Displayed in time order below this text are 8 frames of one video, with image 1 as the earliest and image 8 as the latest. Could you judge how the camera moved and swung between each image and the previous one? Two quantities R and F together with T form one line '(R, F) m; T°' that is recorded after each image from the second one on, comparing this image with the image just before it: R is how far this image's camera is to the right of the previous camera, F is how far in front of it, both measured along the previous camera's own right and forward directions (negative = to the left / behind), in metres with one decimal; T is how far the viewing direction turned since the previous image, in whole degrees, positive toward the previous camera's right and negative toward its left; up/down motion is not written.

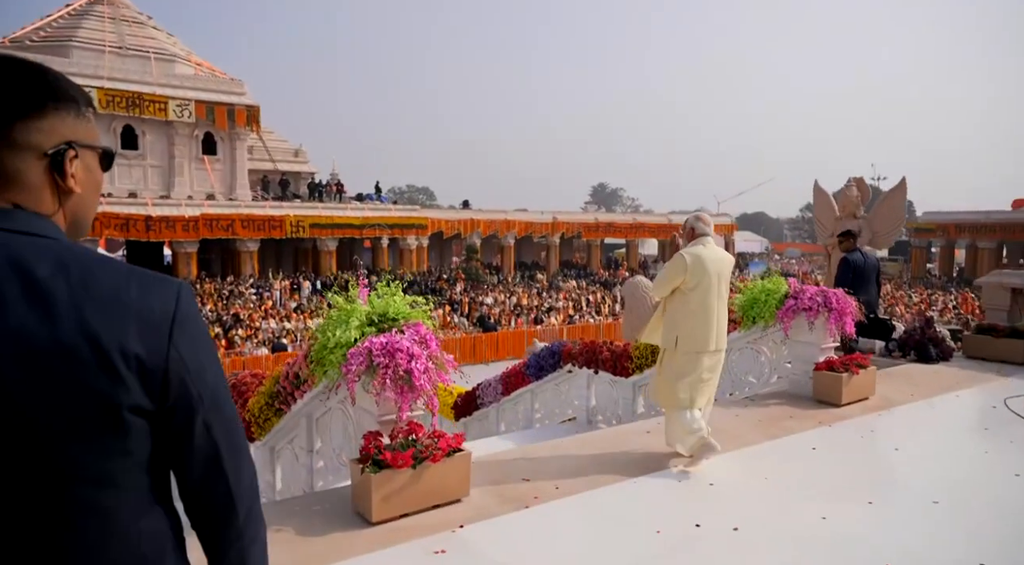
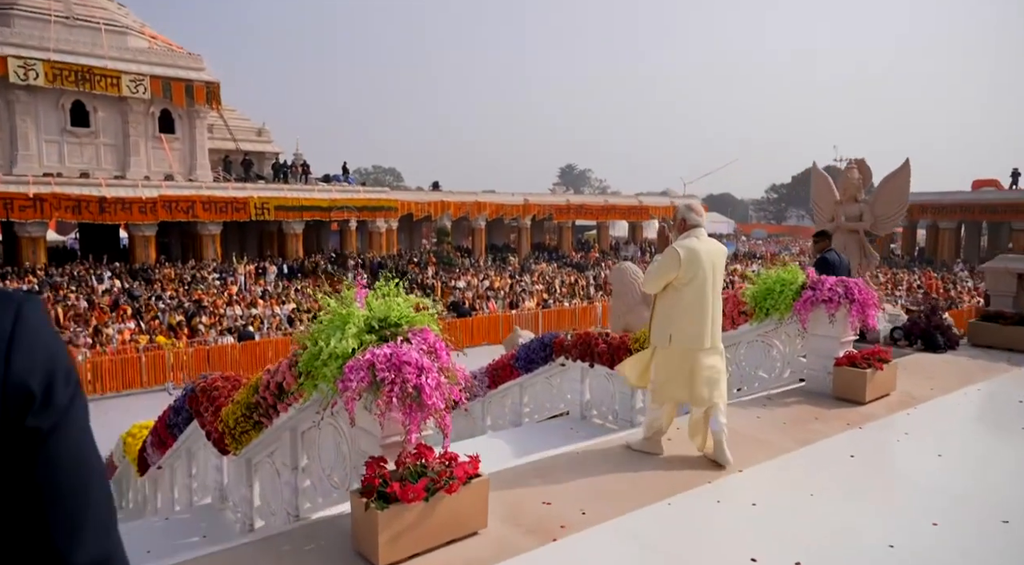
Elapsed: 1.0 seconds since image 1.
(-0.3, +0.6) m; +3°
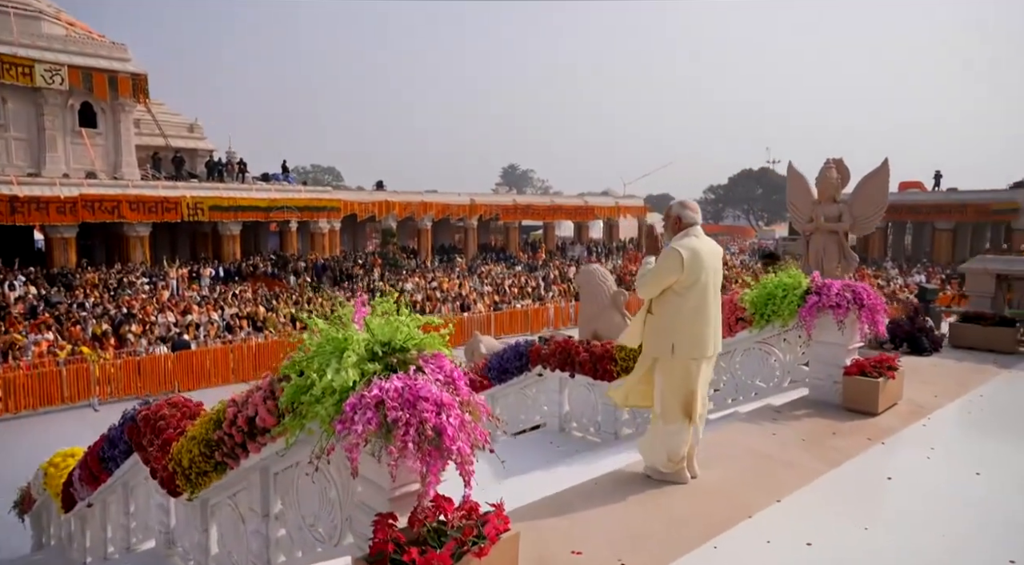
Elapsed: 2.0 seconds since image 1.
(-0.4, +0.6) m; +5°
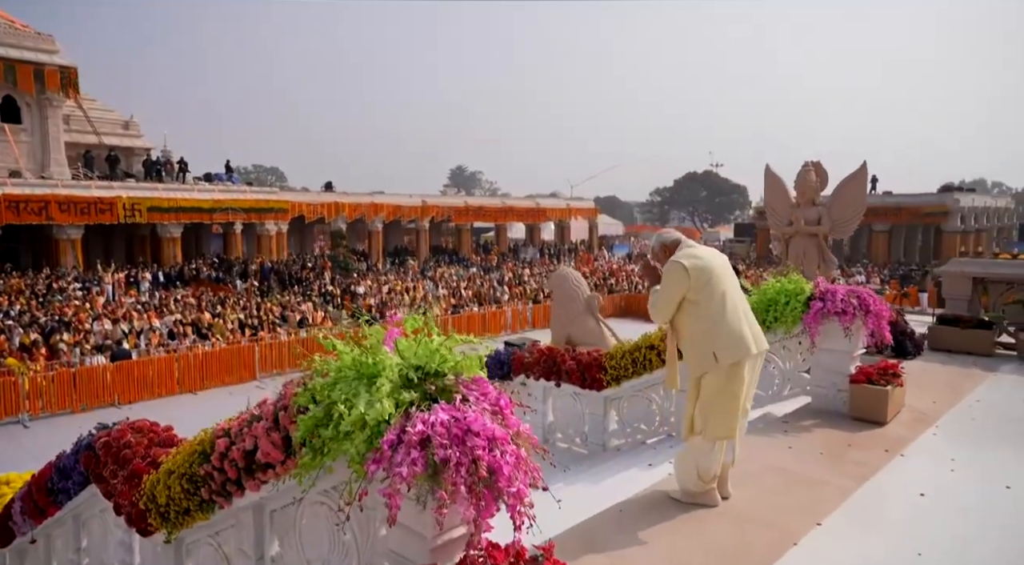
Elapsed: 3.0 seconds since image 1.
(-0.5, +0.4) m; +5°
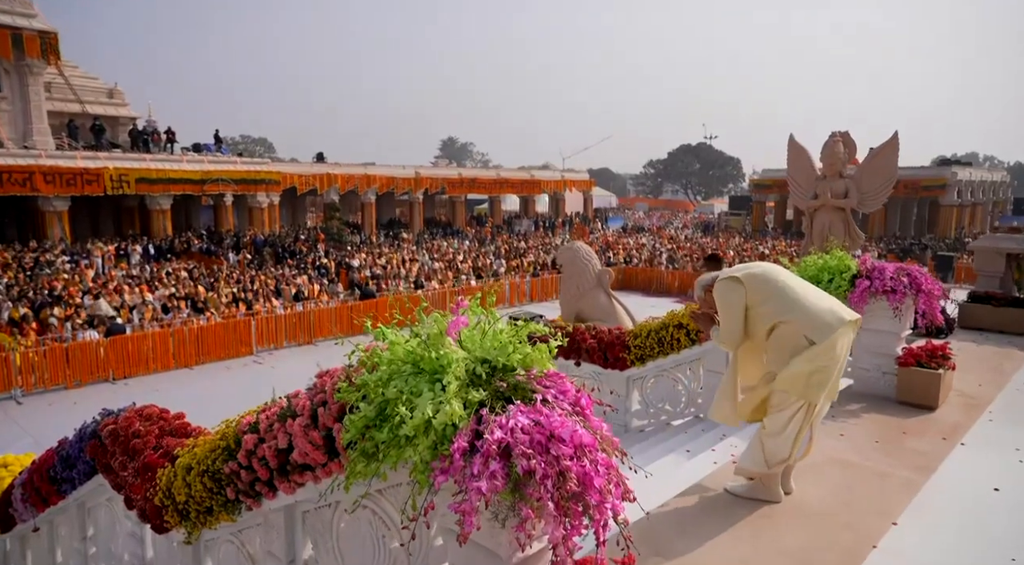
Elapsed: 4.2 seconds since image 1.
(-0.3, +0.4) m; +1°
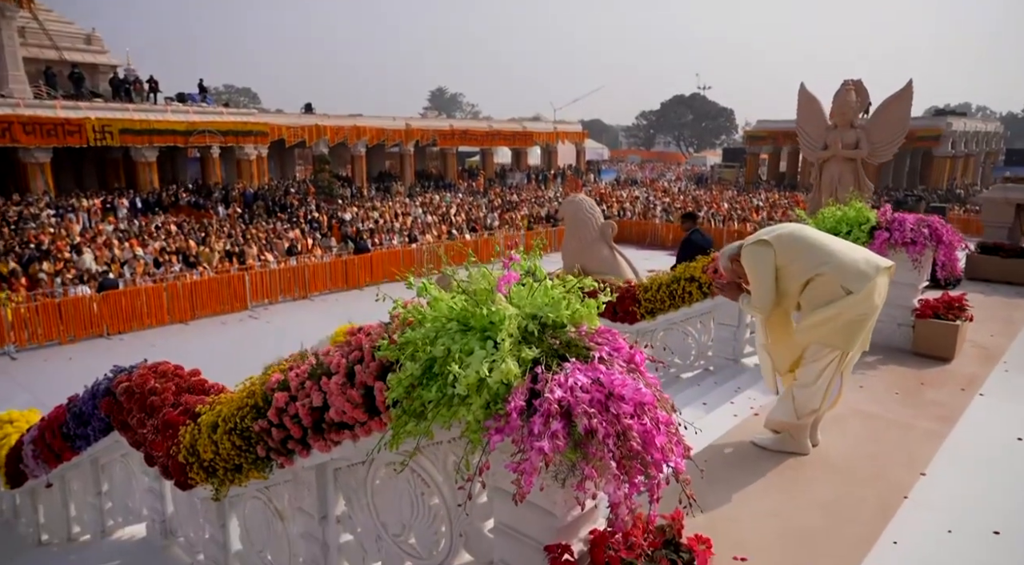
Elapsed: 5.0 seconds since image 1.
(-0.2, +0.1) m; +1°
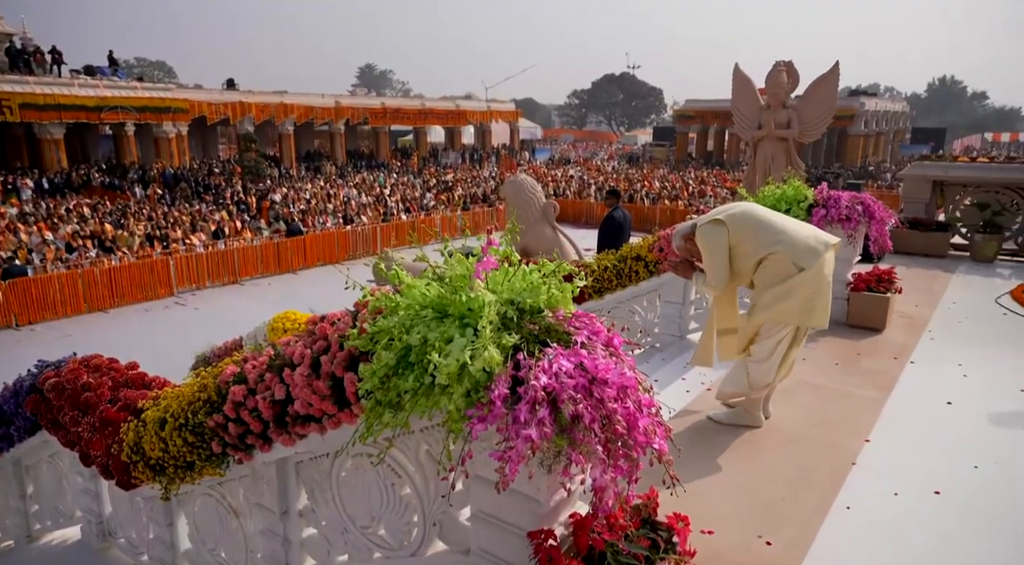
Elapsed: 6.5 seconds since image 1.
(-0.1, +0.1) m; +6°
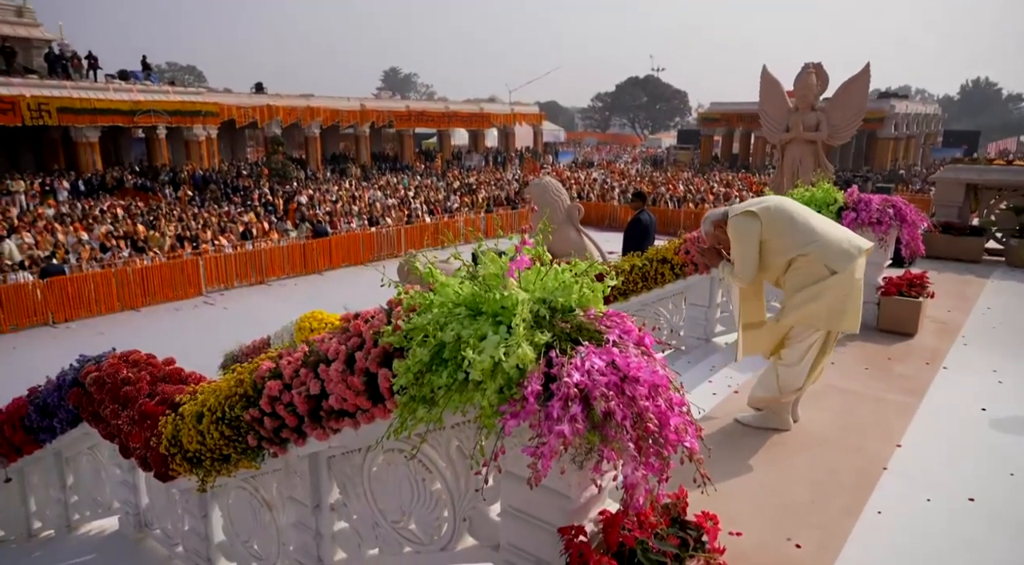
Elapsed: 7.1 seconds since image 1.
(0.0, 0.0) m; -2°
